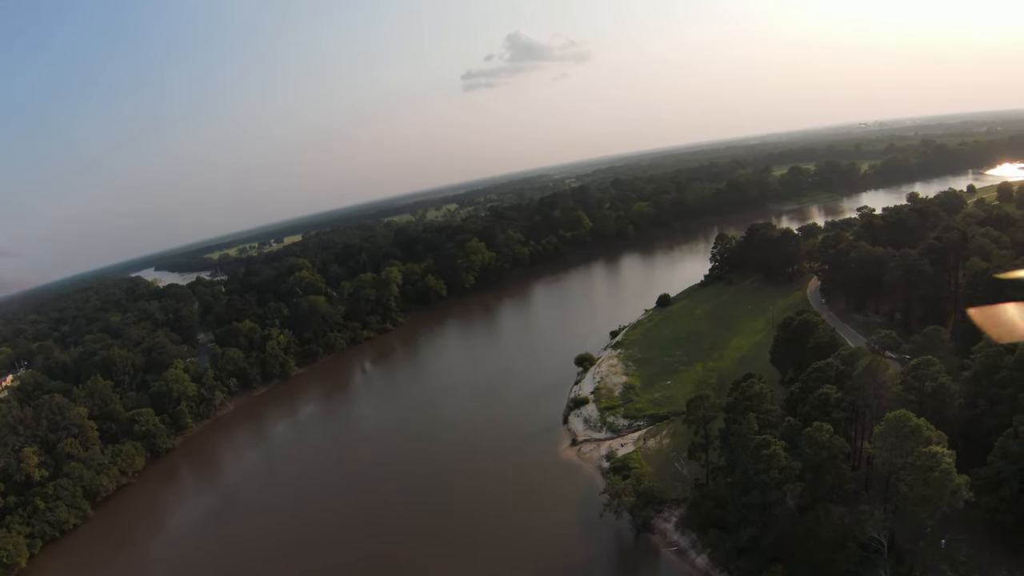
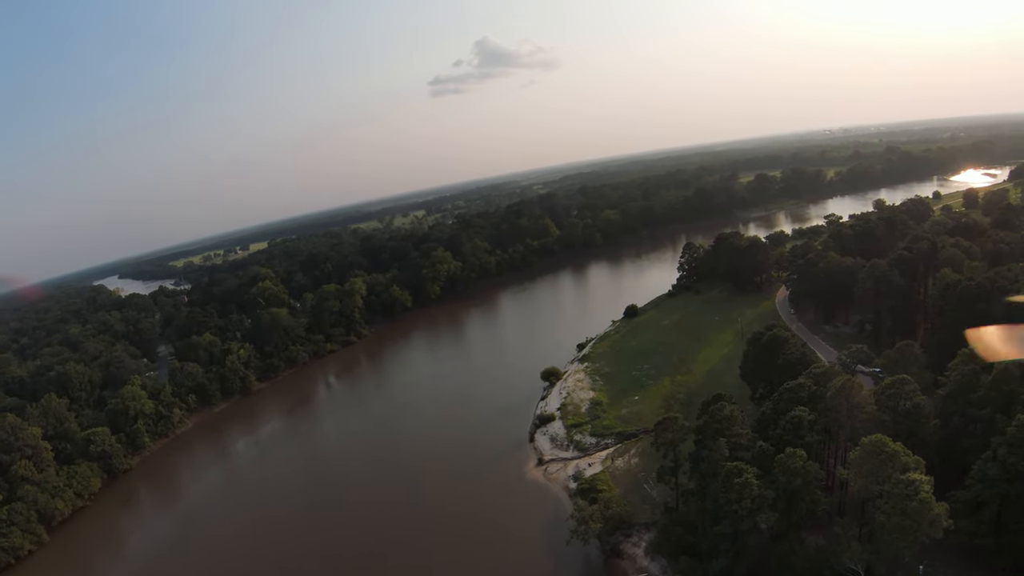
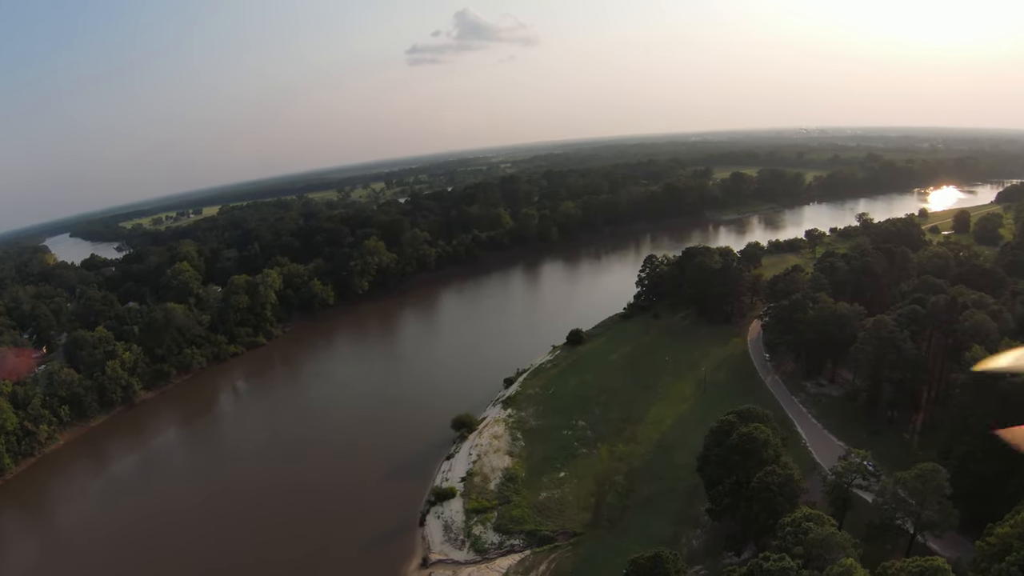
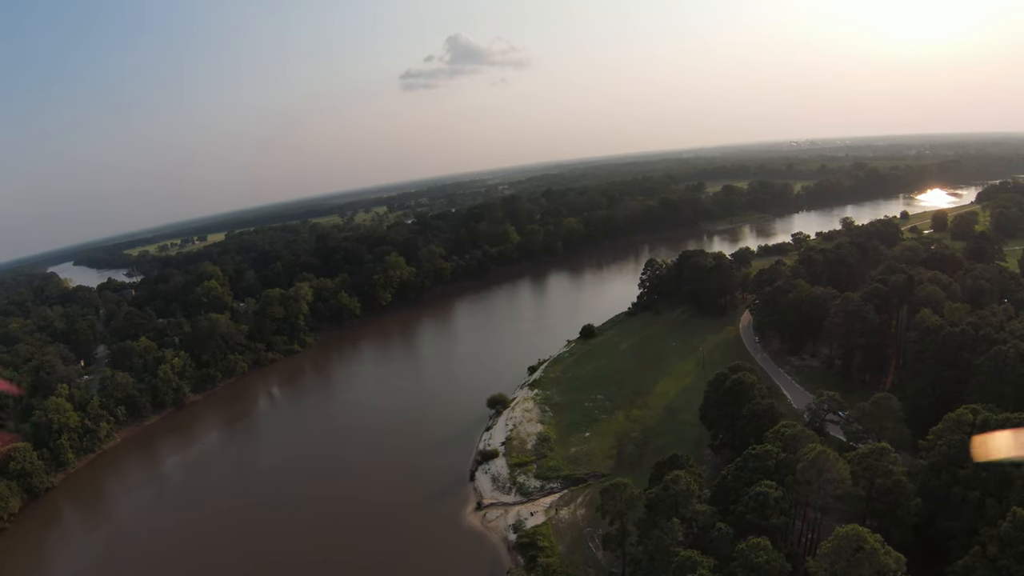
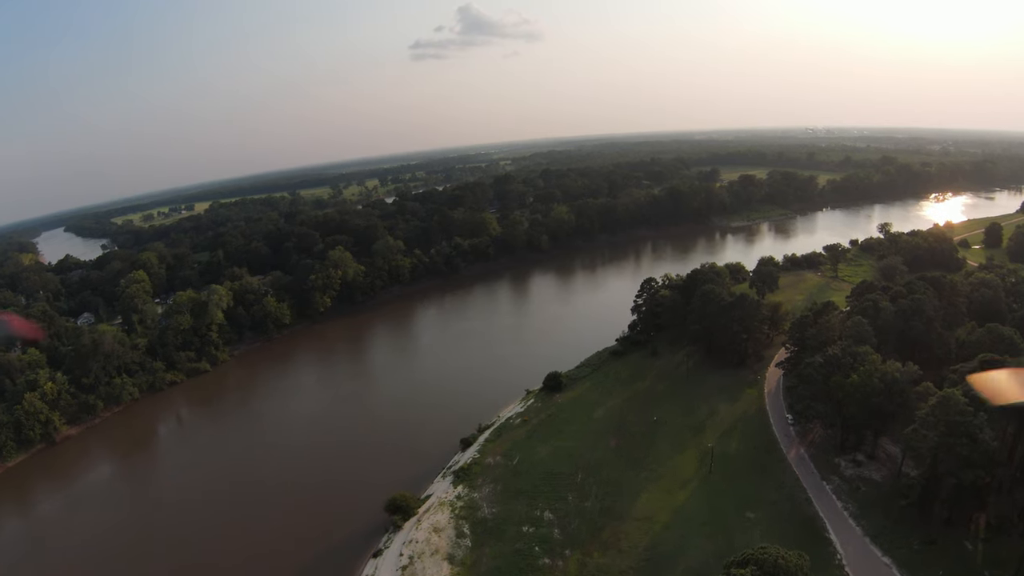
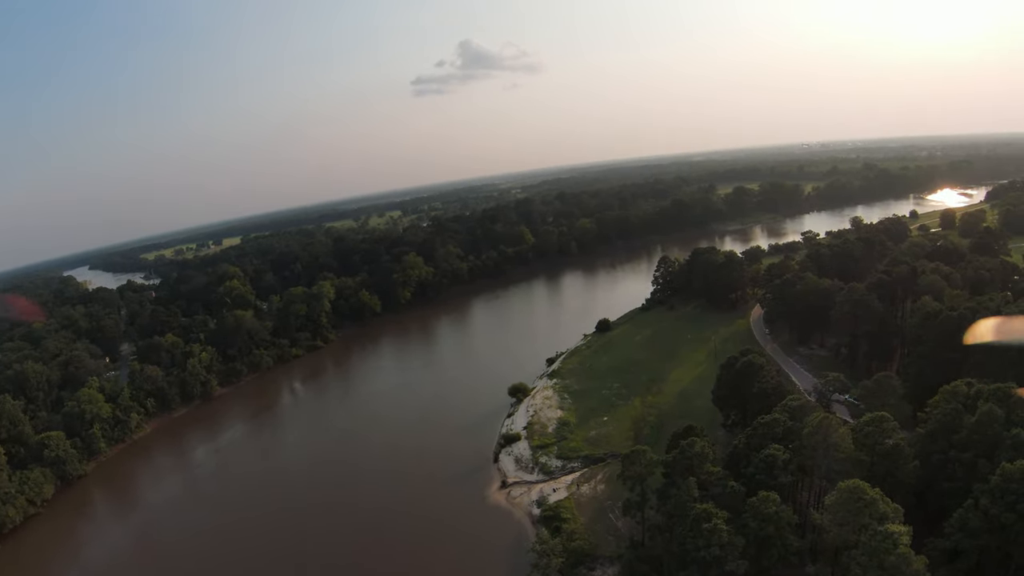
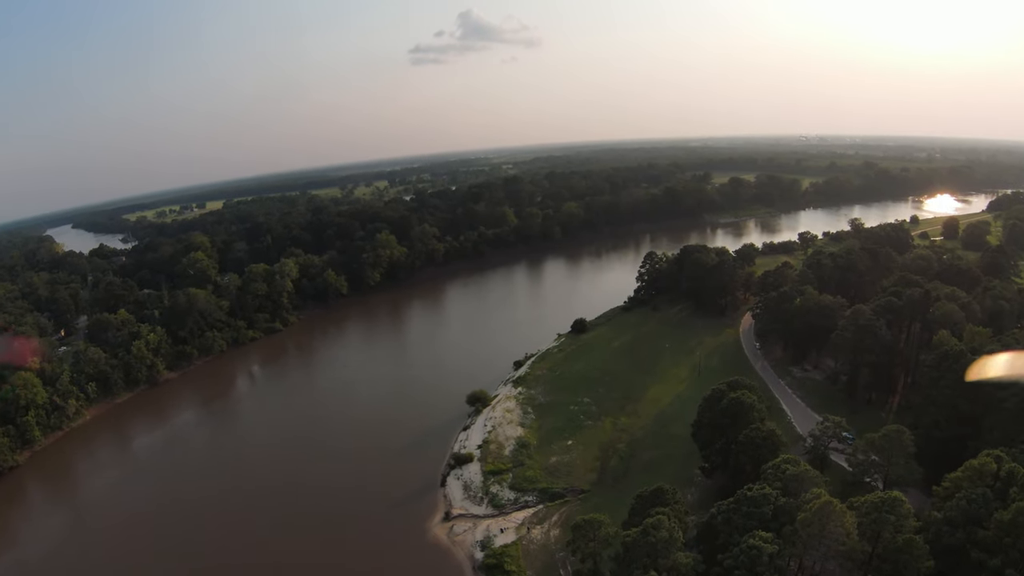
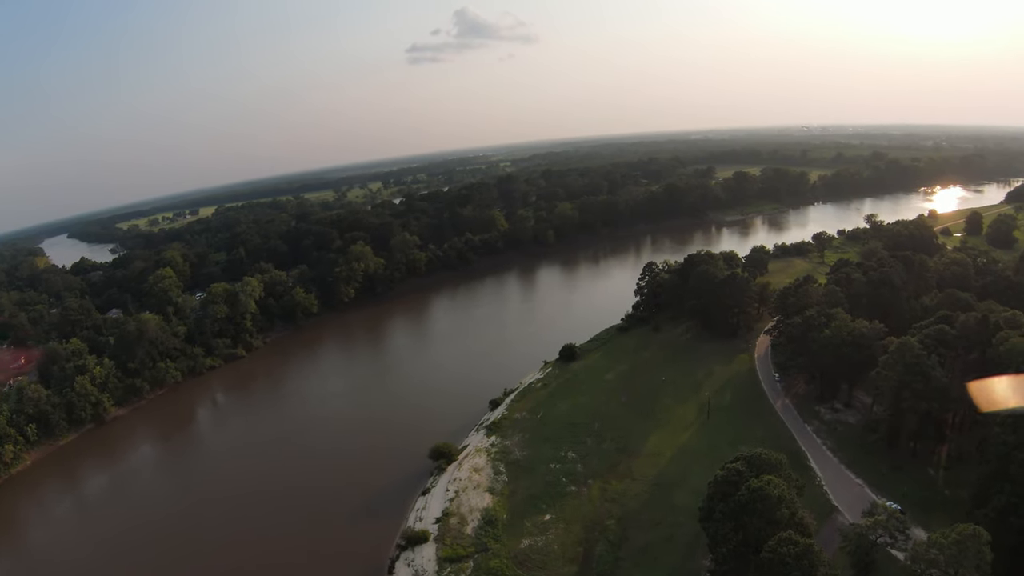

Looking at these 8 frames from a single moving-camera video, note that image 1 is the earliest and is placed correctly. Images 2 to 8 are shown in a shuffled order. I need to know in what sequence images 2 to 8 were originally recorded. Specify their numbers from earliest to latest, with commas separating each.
2, 6, 4, 7, 3, 8, 5
